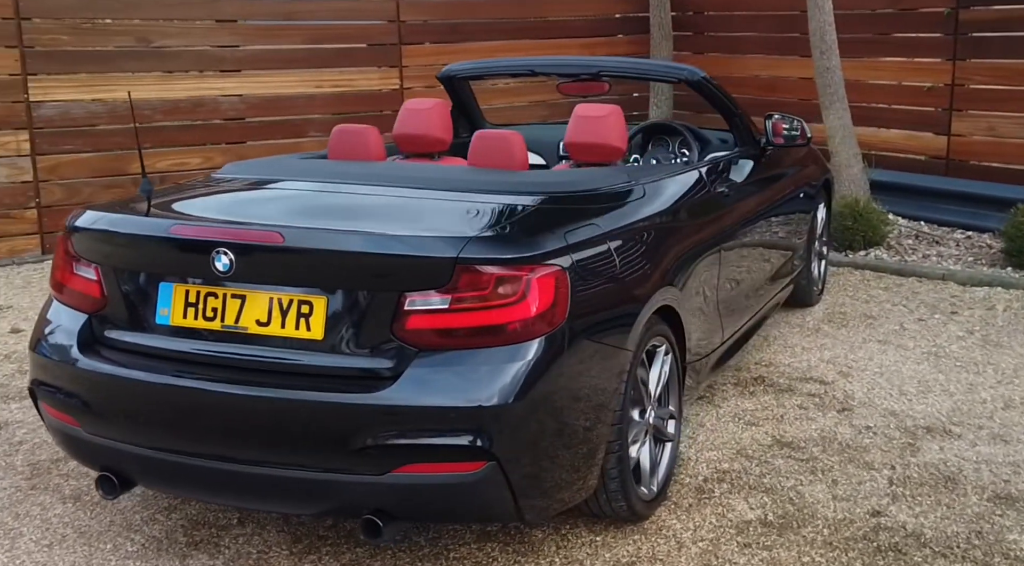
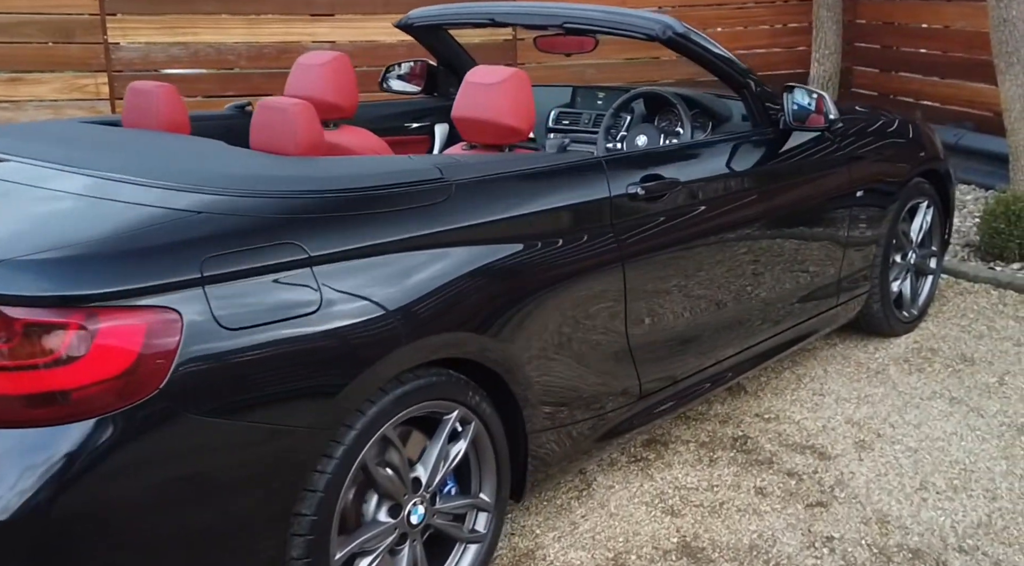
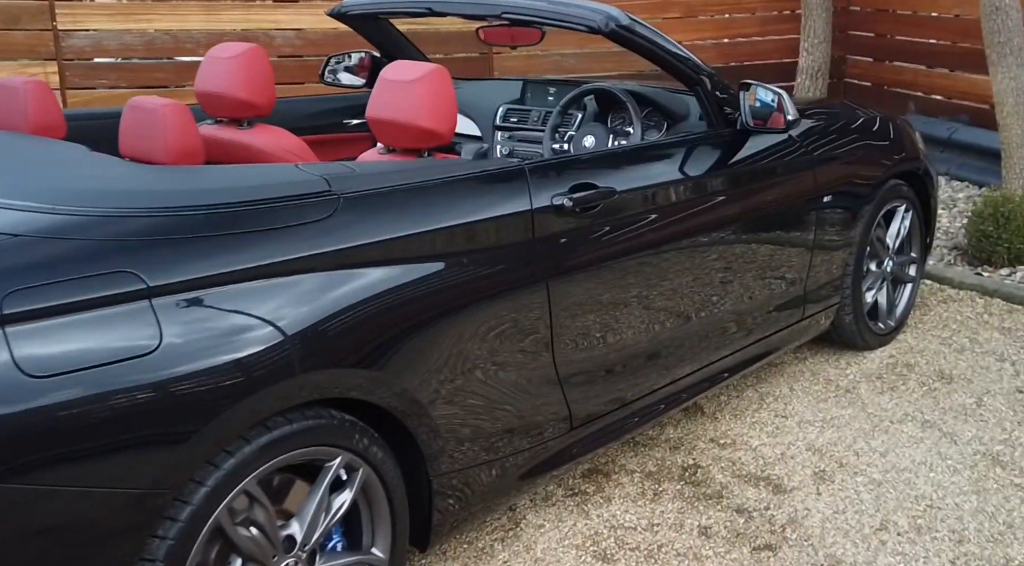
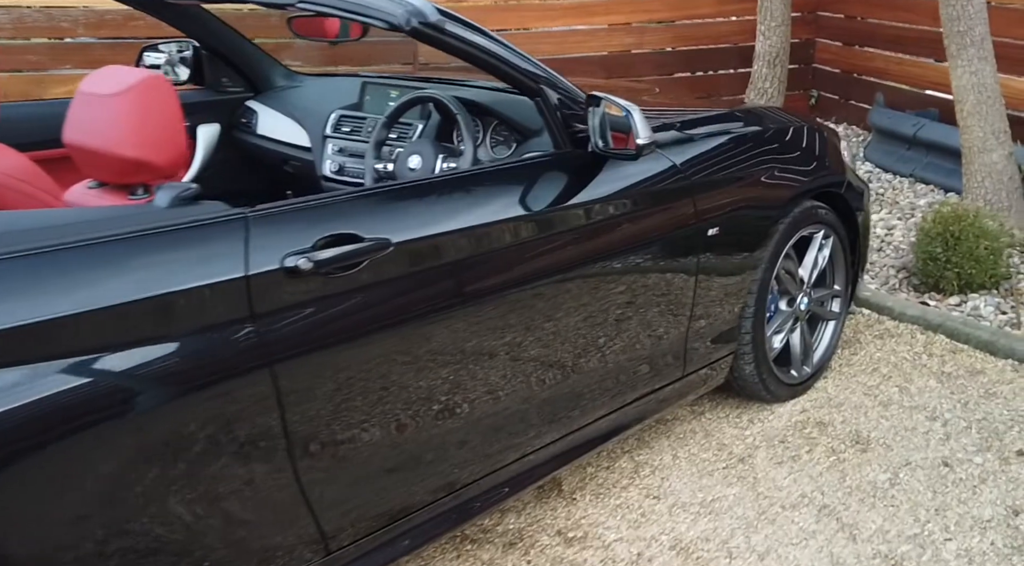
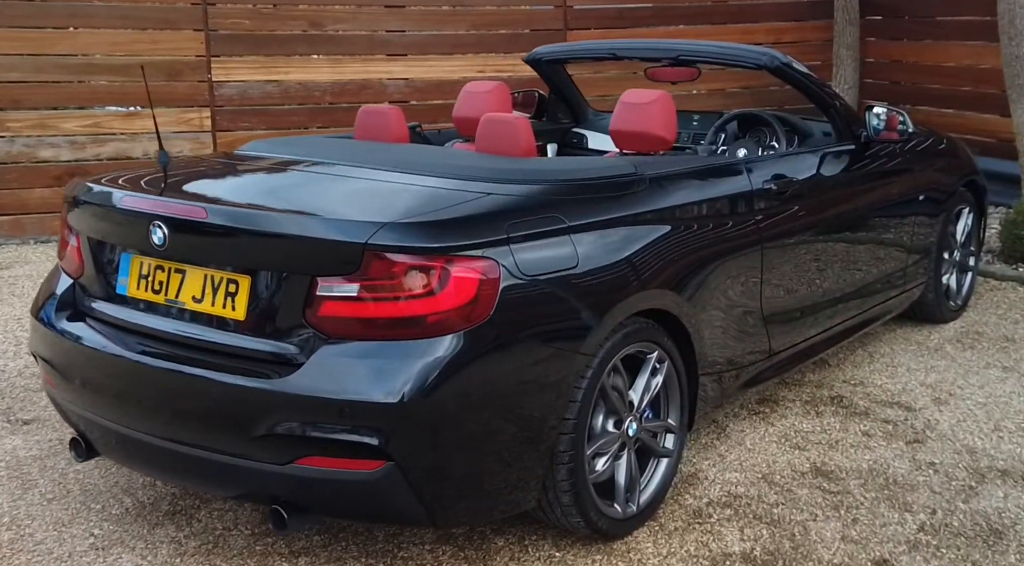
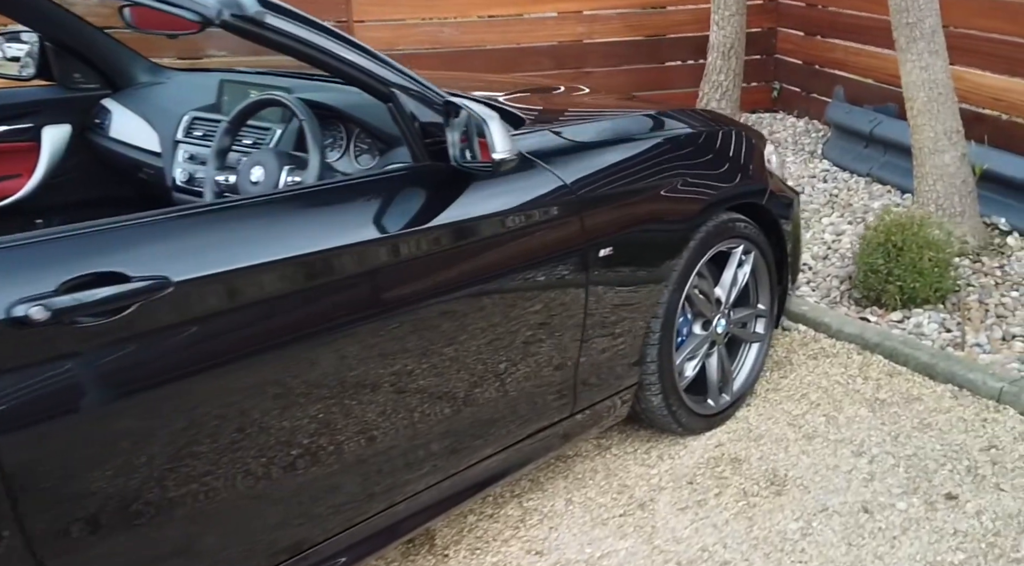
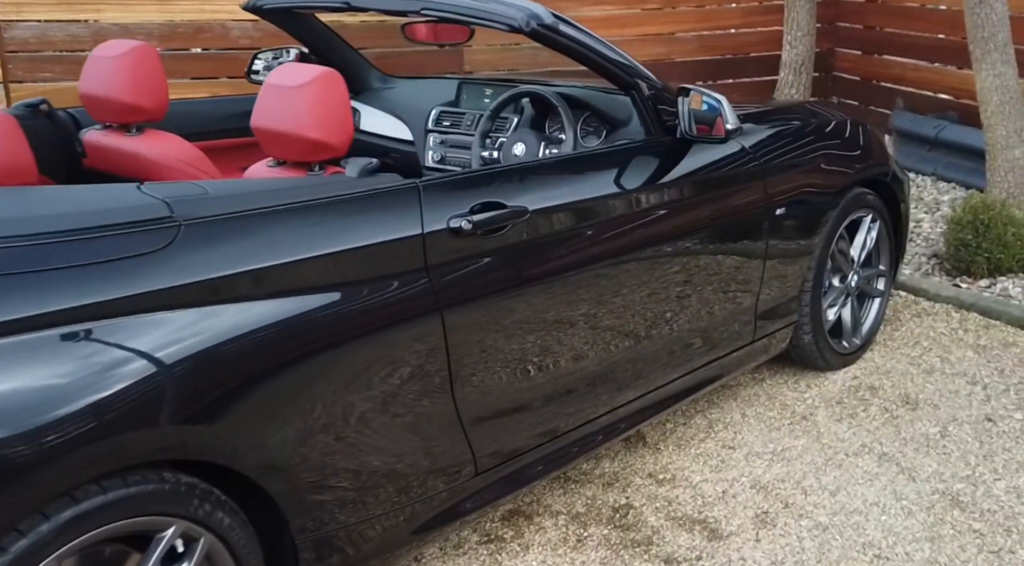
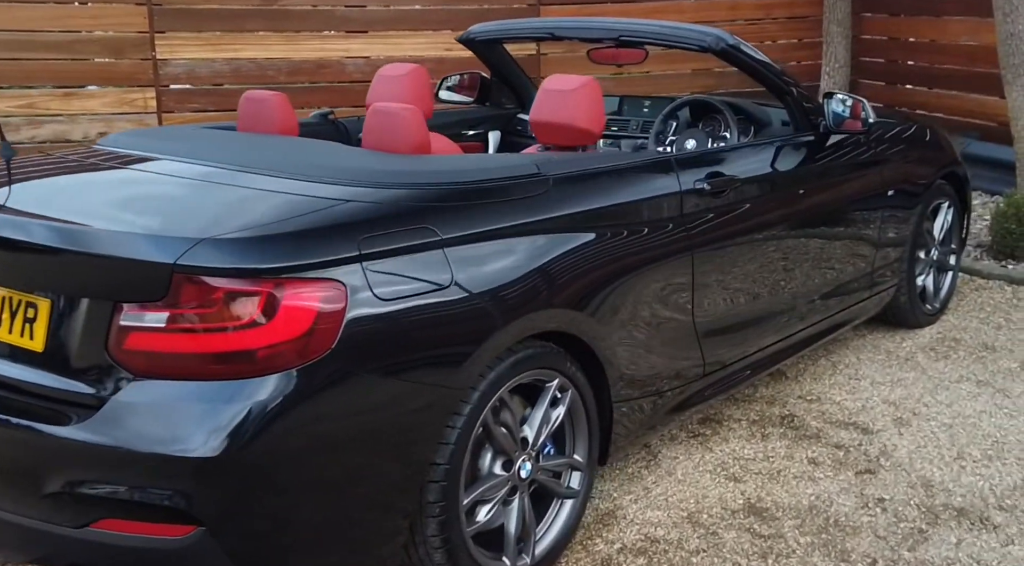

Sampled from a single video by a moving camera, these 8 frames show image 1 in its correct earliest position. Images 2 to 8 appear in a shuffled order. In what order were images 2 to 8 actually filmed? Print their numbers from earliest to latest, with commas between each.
5, 8, 2, 3, 7, 4, 6
